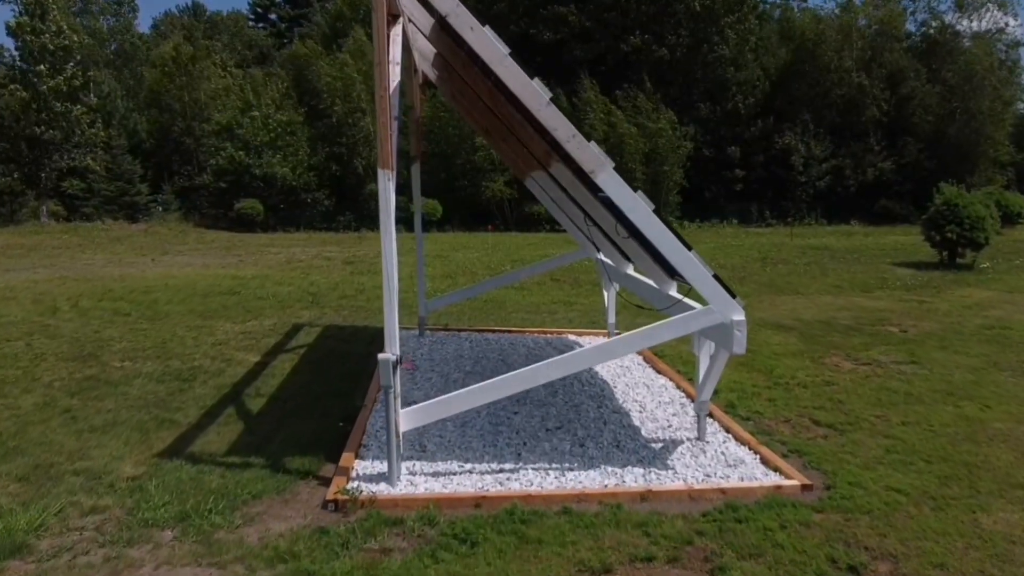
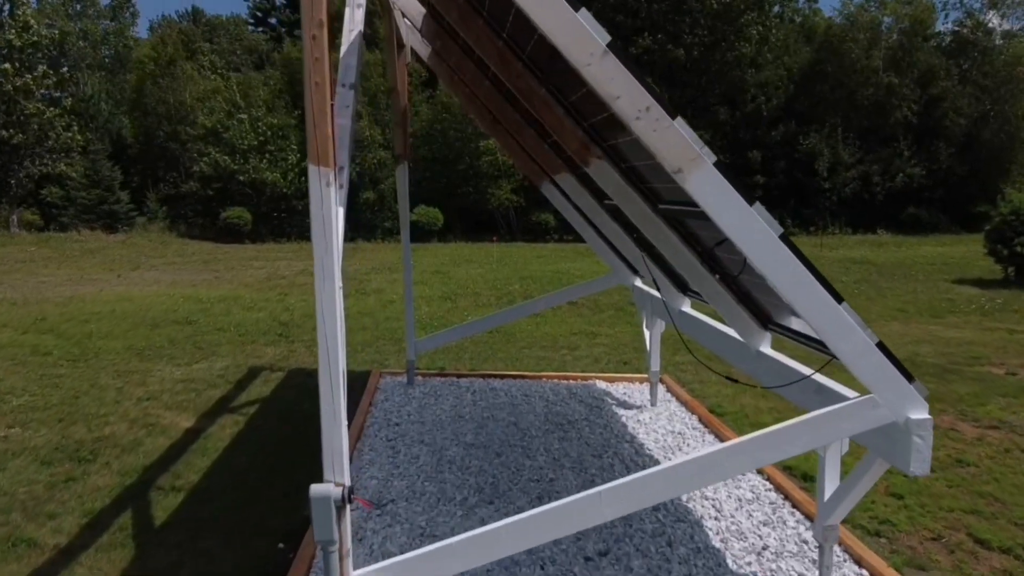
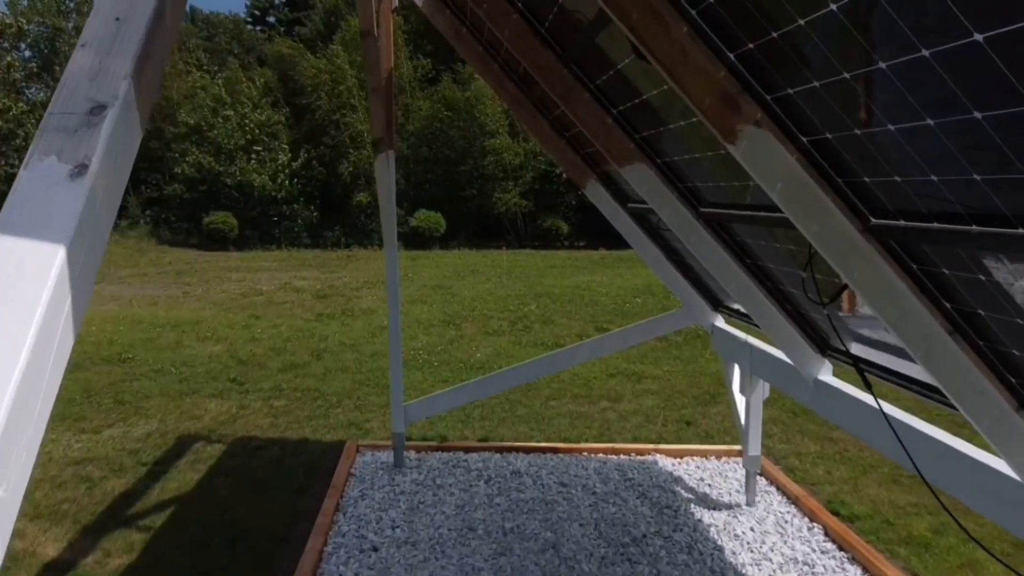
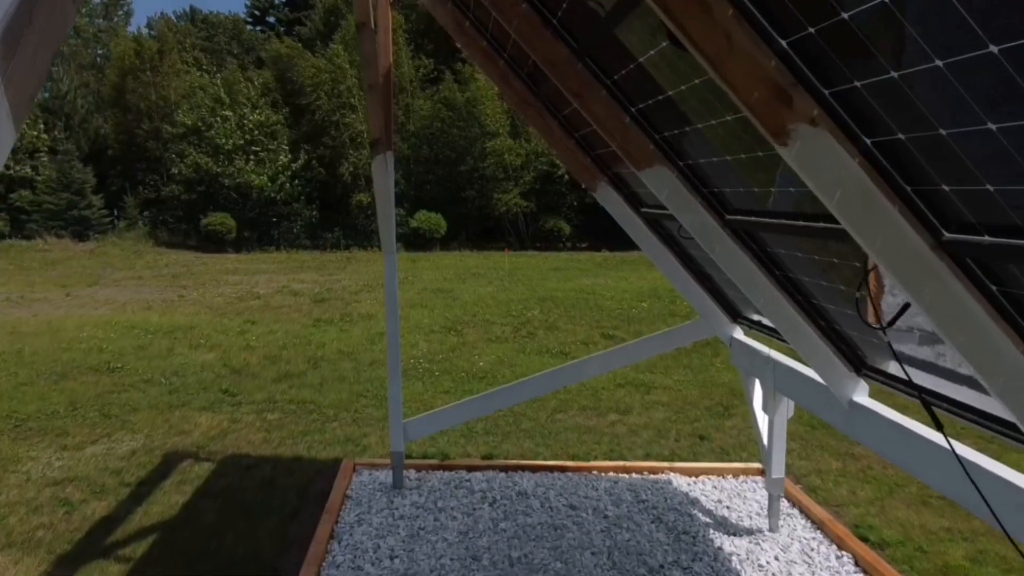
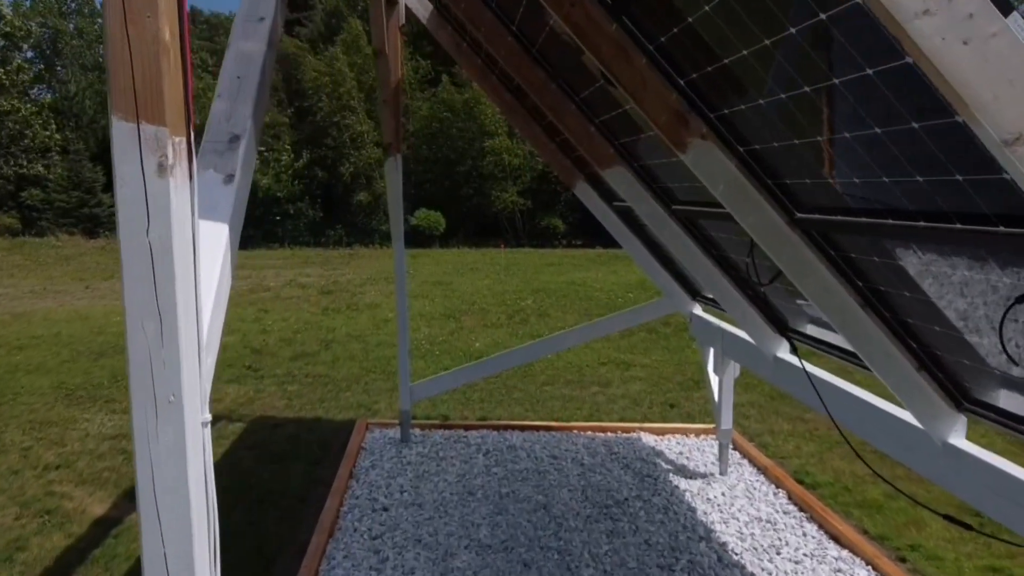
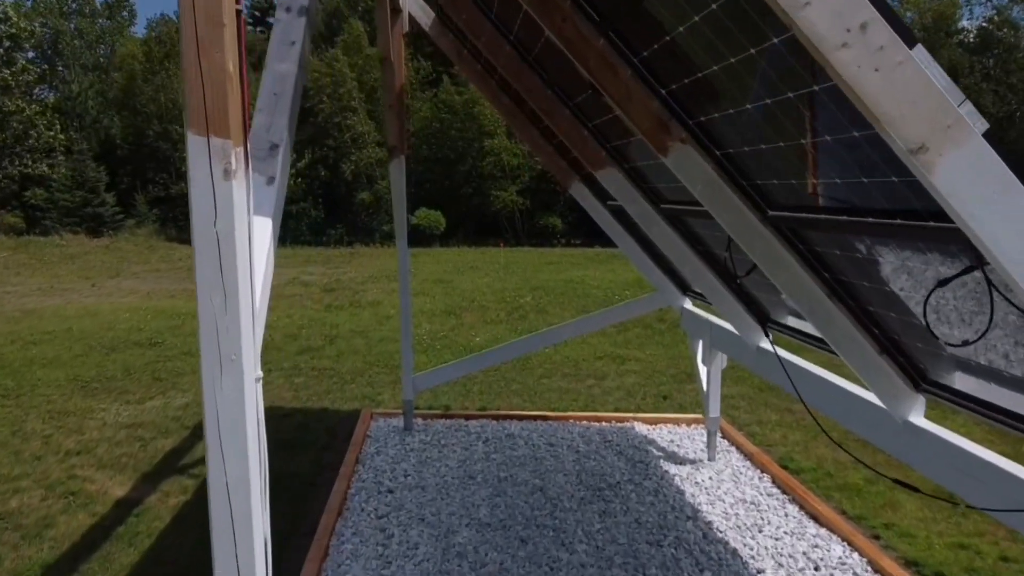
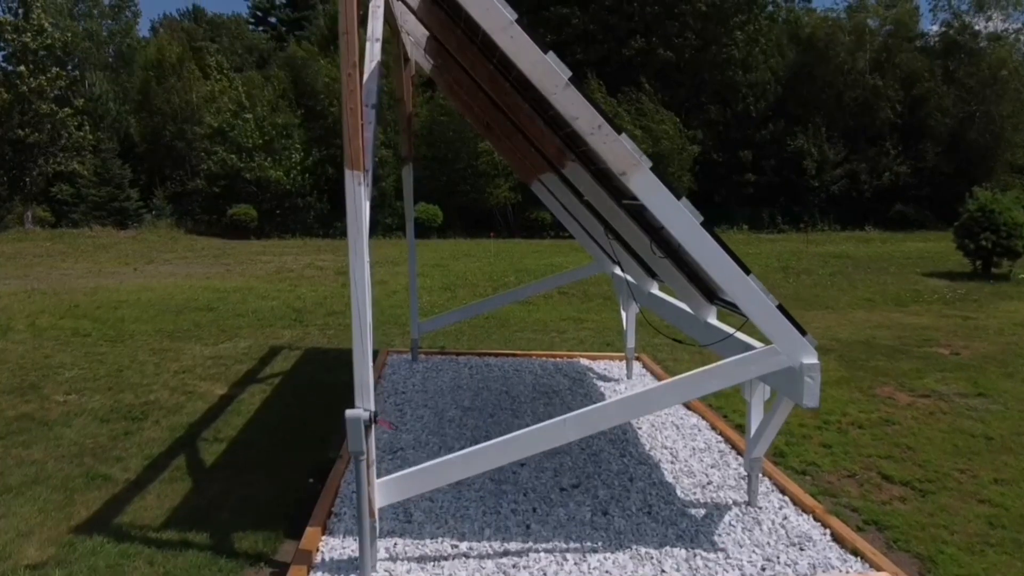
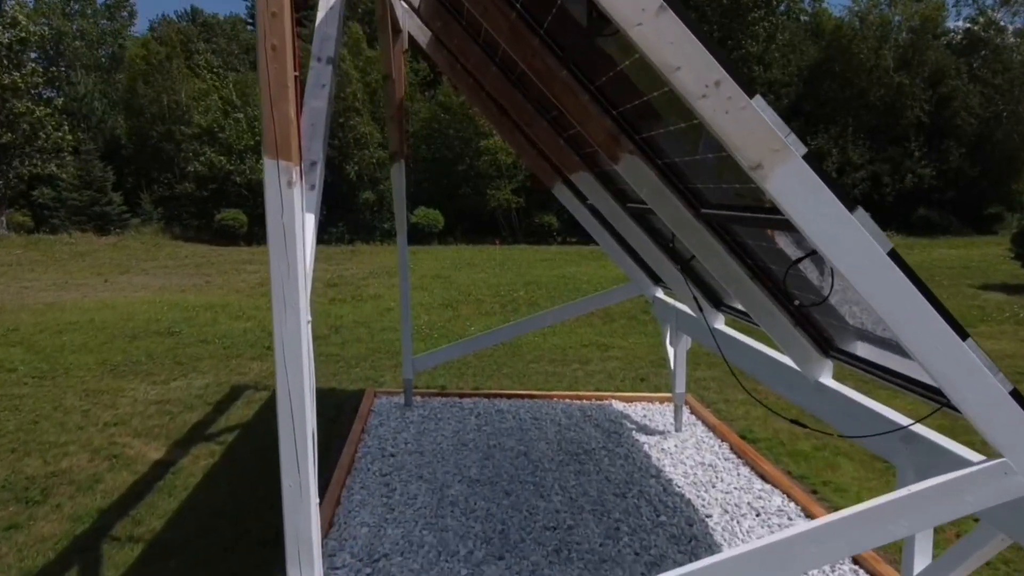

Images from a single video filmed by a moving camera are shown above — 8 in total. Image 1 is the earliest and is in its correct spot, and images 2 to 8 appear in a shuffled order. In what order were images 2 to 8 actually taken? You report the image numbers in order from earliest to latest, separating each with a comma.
7, 2, 8, 6, 5, 3, 4
